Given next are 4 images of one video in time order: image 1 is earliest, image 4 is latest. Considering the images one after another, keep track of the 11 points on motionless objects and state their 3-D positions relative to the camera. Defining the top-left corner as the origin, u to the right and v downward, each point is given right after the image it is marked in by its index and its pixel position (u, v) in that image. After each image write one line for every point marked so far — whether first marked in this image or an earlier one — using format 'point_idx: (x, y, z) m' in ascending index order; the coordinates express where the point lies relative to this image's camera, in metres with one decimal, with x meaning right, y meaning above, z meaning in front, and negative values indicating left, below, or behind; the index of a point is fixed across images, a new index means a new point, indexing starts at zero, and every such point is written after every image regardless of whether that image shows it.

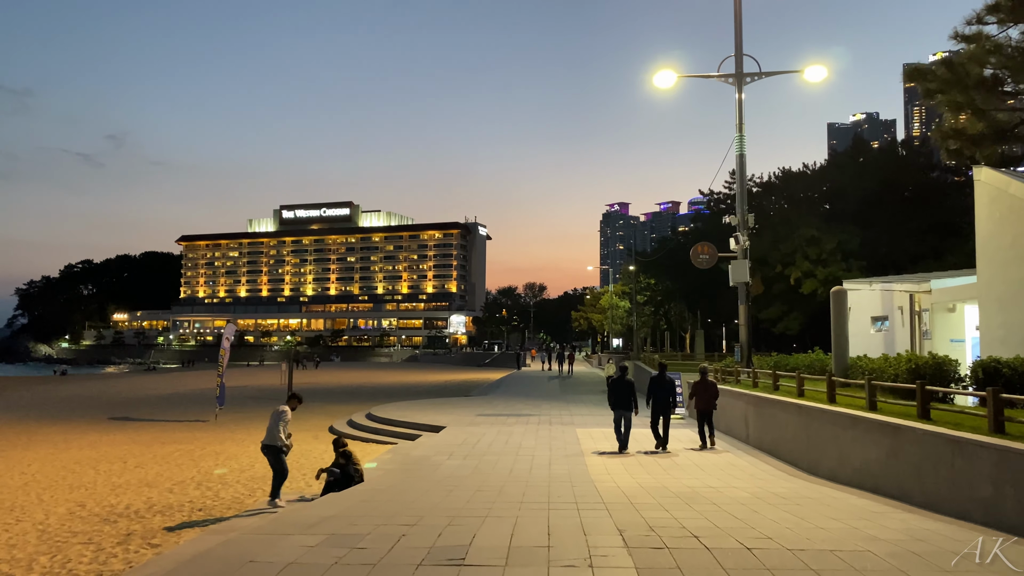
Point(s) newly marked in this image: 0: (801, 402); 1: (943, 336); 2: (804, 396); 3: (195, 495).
0: (+4.8, -1.9, +10.7) m
1: (+9.9, -1.1, +14.6) m
2: (+5.2, -1.9, +11.5) m
3: (-5.5, -3.6, +11.1) m
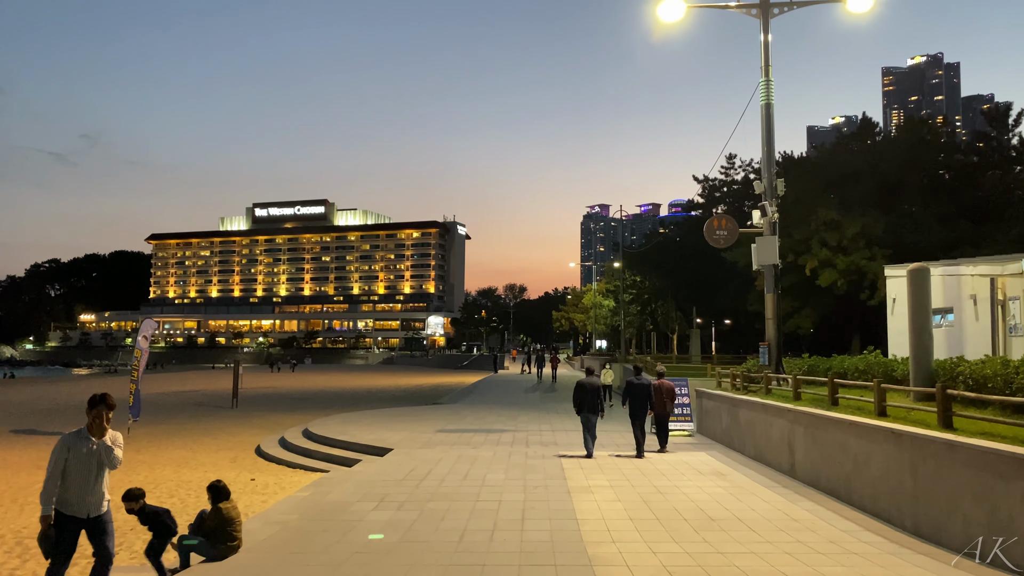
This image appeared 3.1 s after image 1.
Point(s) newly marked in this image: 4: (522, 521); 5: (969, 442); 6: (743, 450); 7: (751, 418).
0: (+4.3, -1.6, +7.3) m
1: (+9.2, -0.8, +11.3) m
2: (+4.7, -1.6, +8.0) m
3: (-6.0, -3.2, +7.3) m
4: (+0.1, -2.7, +7.5) m
5: (+4.2, -1.4, +5.9) m
6: (+4.3, -3.0, +11.9) m
7: (+4.3, -2.3, +11.5) m
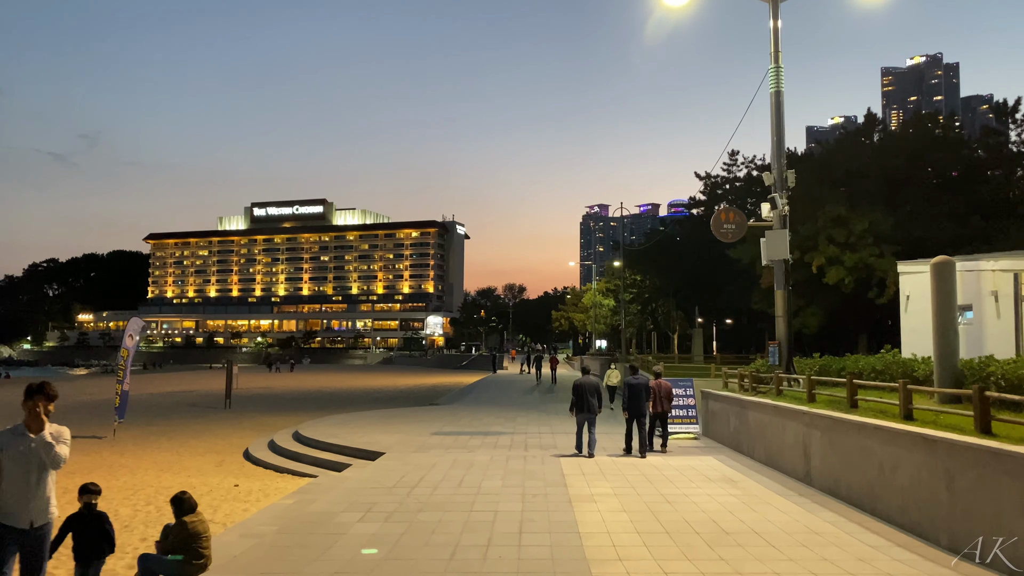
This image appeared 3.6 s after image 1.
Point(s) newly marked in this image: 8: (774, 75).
0: (+4.3, -1.5, +6.7) m
1: (+9.2, -0.7, +10.7) m
2: (+4.6, -1.5, +7.4) m
3: (-6.1, -3.1, +6.7) m
4: (+0.1, -2.6, +6.9) m
5: (+4.2, -1.3, +5.3) m
6: (+4.2, -2.9, +11.3) m
7: (+4.2, -2.3, +10.9) m
8: (+5.2, +4.2, +12.8) m
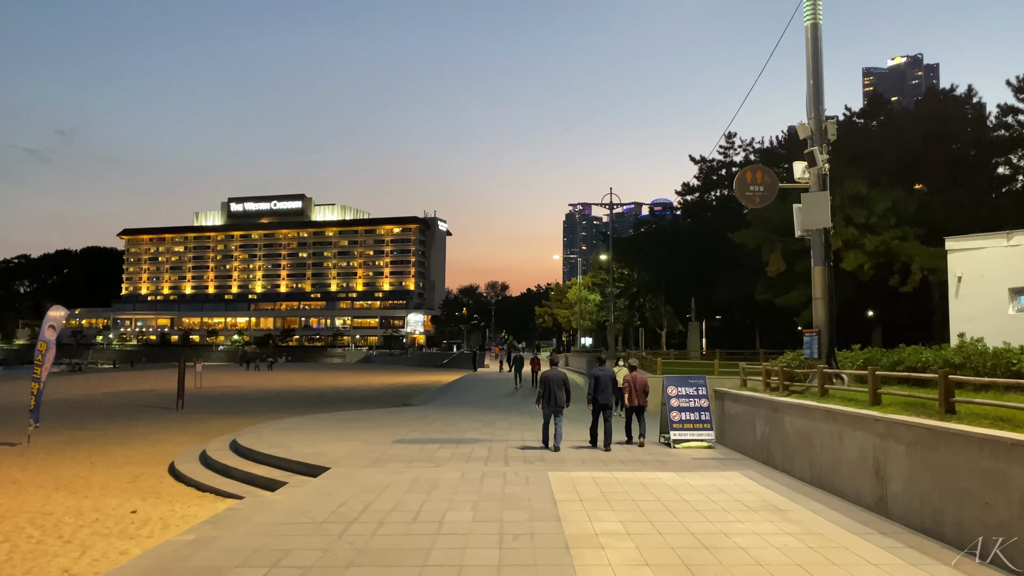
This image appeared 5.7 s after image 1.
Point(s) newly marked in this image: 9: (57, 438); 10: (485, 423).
0: (+4.1, -1.1, +4.3) m
1: (+8.9, -0.3, +8.5) m
2: (+4.4, -1.2, +5.1) m
3: (-6.3, -2.7, +4.1) m
4: (-0.1, -2.2, +4.5) m
5: (+4.0, -1.0, +2.9) m
6: (+3.9, -2.5, +8.9) m
7: (+3.9, -1.9, +8.6) m
8: (+4.9, +4.6, +10.5) m
9: (-12.4, -4.1, +17.7) m
10: (-0.6, -3.2, +15.4) m
